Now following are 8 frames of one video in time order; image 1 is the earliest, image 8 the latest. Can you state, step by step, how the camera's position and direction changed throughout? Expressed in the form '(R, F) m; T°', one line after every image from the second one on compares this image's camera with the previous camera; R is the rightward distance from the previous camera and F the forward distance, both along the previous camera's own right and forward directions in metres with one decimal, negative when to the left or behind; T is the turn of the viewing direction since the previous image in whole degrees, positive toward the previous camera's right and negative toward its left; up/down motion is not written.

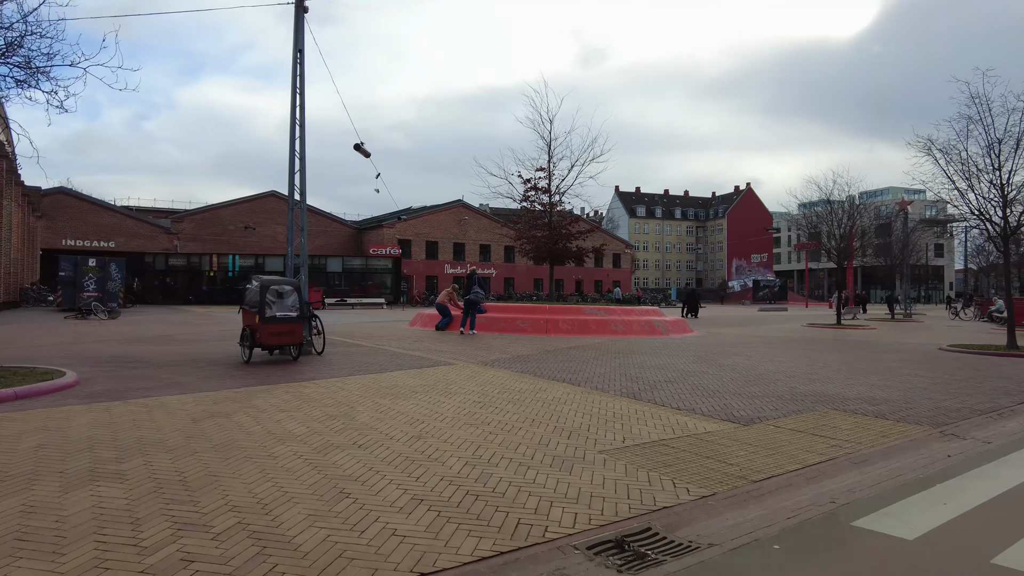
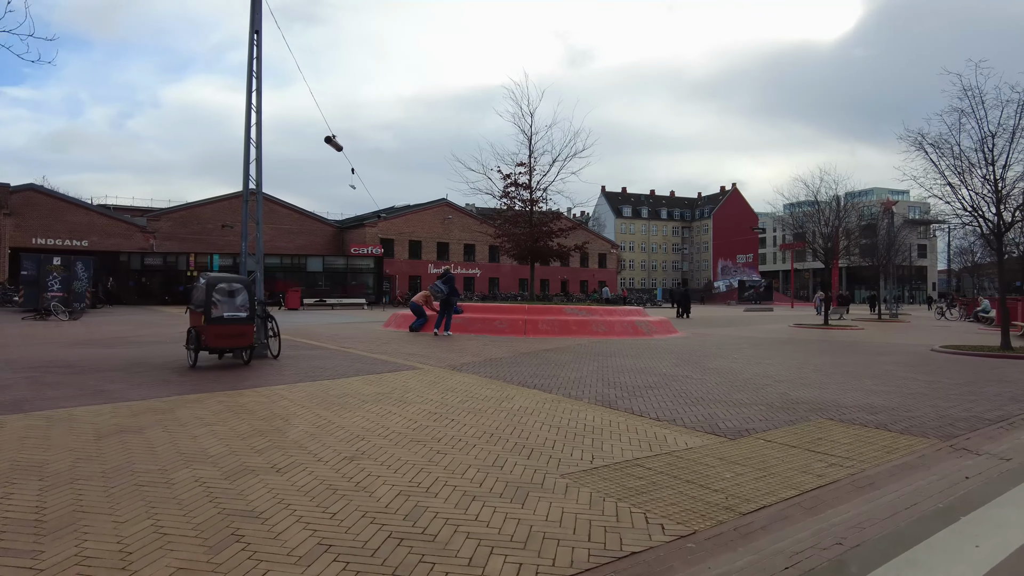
(+0.3, +0.8) m; +1°
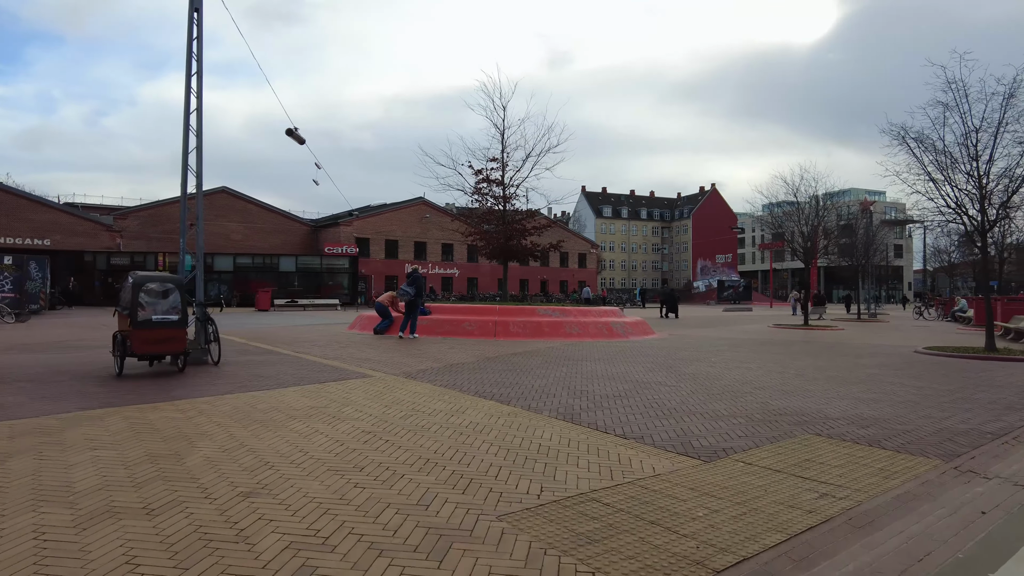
(+0.3, +0.8) m; +2°
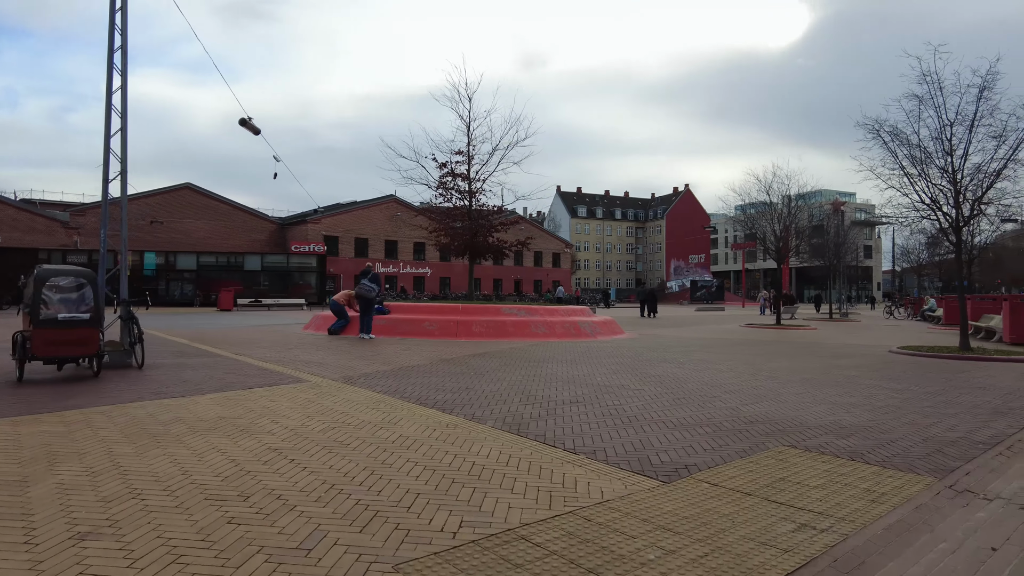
(+0.4, +0.8) m; +2°
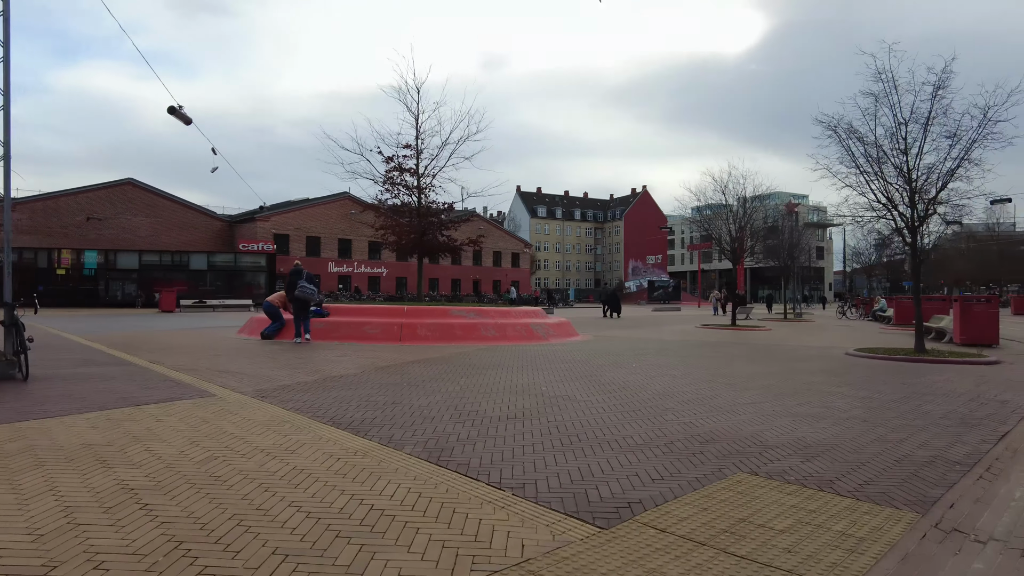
(+0.3, +0.8) m; +4°
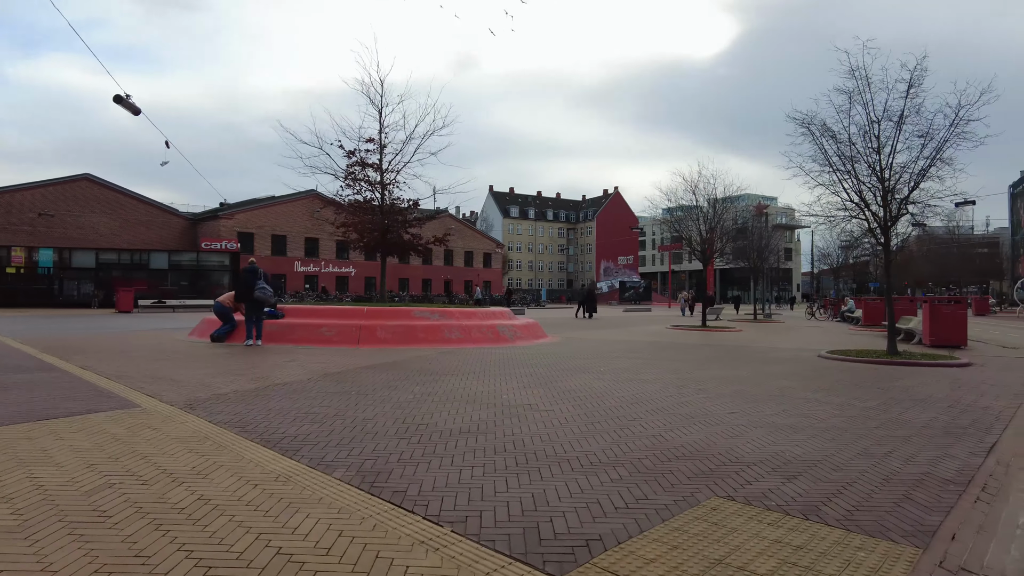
(+0.2, +0.6) m; +3°
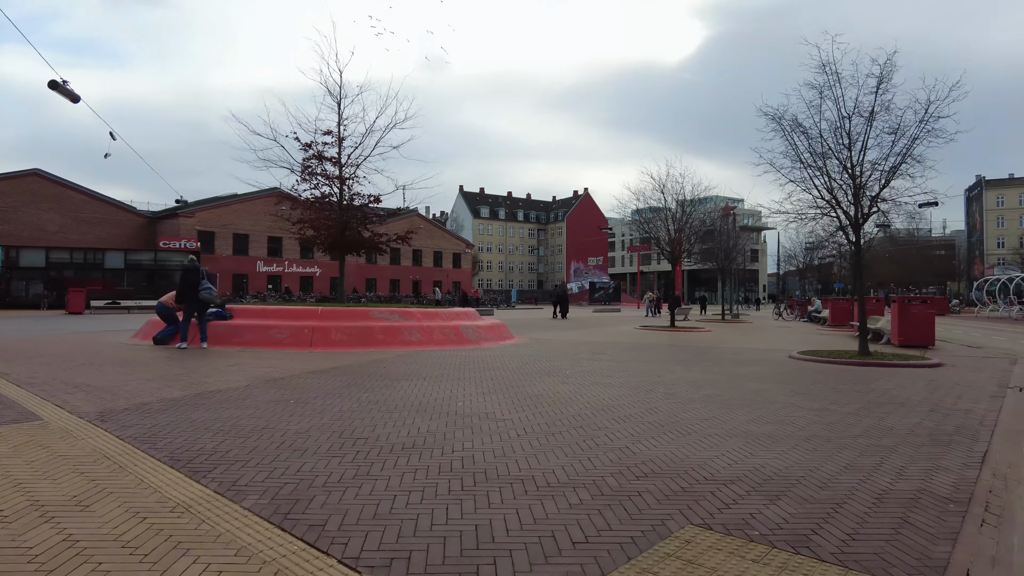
(+0.2, +0.6) m; +3°
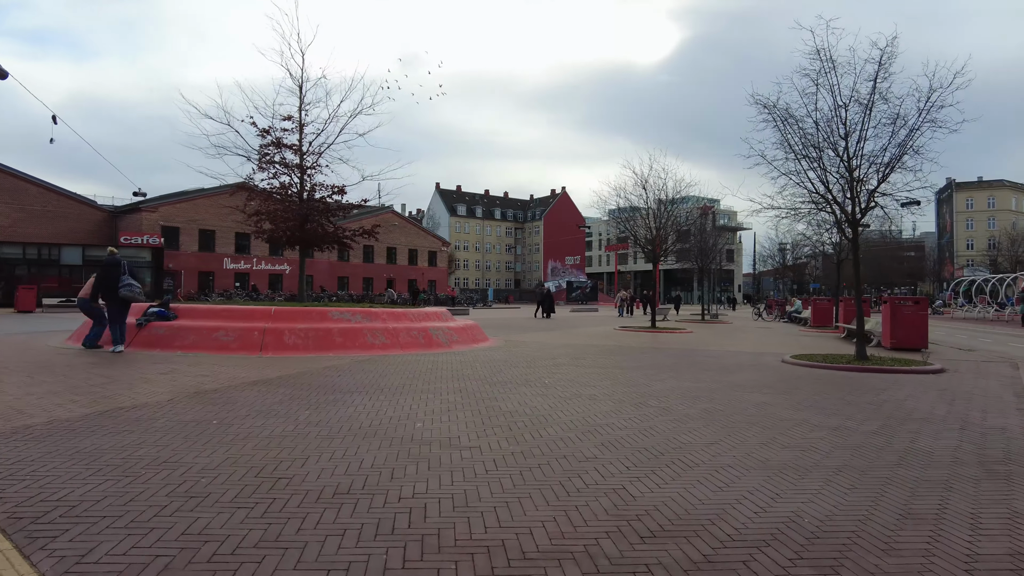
(+0.1, +1.0) m; +2°
